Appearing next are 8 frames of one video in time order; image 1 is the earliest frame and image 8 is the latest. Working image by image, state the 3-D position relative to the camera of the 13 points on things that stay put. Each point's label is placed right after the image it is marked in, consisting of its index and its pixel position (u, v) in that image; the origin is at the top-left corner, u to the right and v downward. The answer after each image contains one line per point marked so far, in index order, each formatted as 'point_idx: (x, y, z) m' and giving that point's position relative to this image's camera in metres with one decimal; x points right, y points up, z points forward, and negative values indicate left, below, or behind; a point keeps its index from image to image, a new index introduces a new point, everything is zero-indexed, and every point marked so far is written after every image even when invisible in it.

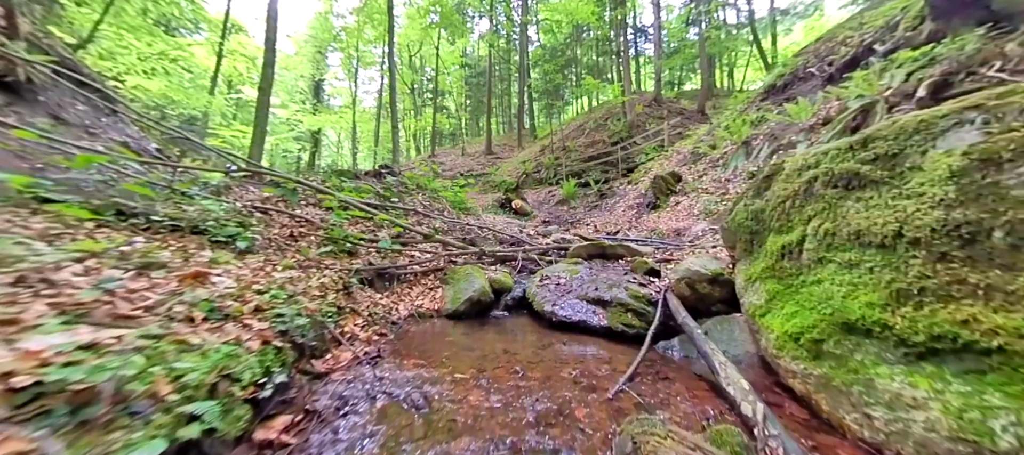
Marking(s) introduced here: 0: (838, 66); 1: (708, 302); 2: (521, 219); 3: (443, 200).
0: (+11.0, +5.4, +11.0) m
1: (+2.4, -0.9, +4.0) m
2: (+0.7, +0.5, +17.1) m
3: (-2.6, +0.9, +11.4) m
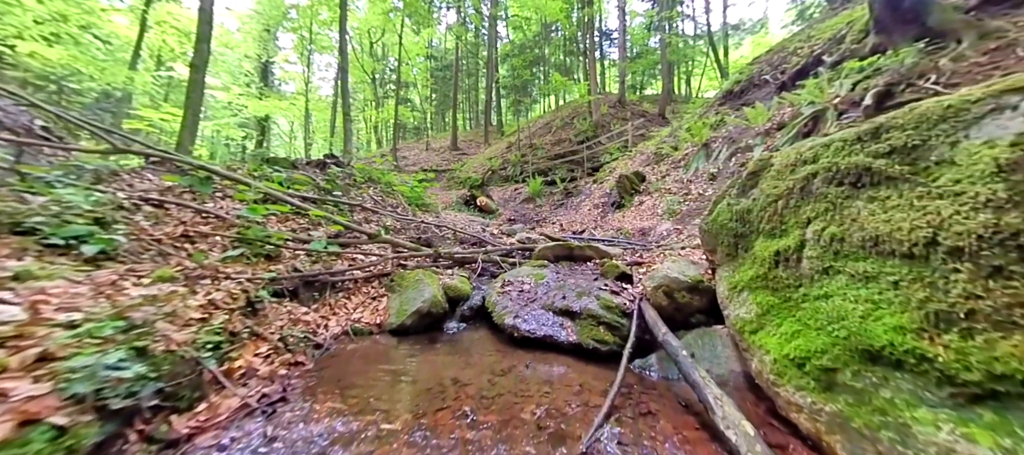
0: (+9.8, +5.4, +11.4) m
1: (+1.9, -0.9, +3.6) m
2: (-1.1, +0.6, +16.4) m
3: (-3.8, +1.0, +10.4) m
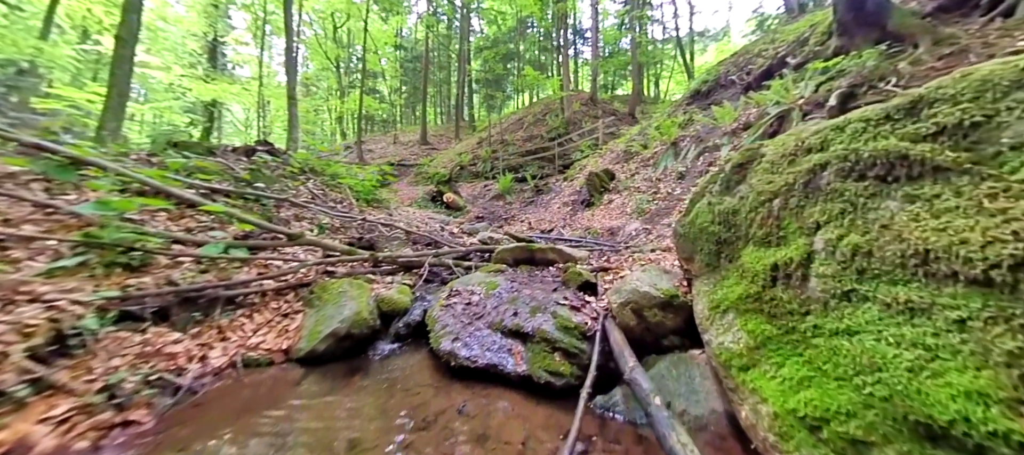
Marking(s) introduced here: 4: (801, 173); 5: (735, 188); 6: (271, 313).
0: (+8.5, +5.4, +11.3) m
1: (+1.3, -1.0, +2.9) m
2: (-2.8, +0.7, +15.5) m
3: (-4.9, +1.0, +9.2) m
4: (+1.9, +0.4, +2.2) m
5: (+1.9, +0.3, +2.7) m
6: (-3.4, -1.2, +4.4) m
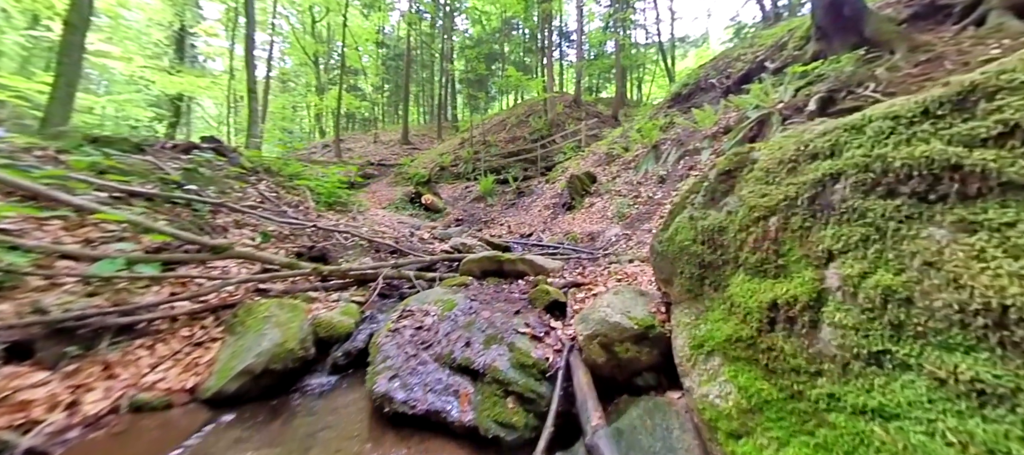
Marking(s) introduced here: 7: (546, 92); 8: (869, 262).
0: (+7.7, +5.2, +11.2) m
1: (+0.9, -1.1, +2.5) m
2: (-3.7, +0.5, +14.8) m
3: (-5.6, +0.9, +8.5) m
4: (+1.6, +0.2, +1.7) m
5: (+1.5, +0.2, +2.3) m
6: (-3.9, -1.3, +3.7) m
7: (+2.1, +8.4, +19.8) m
8: (+1.5, -0.1, +1.3) m
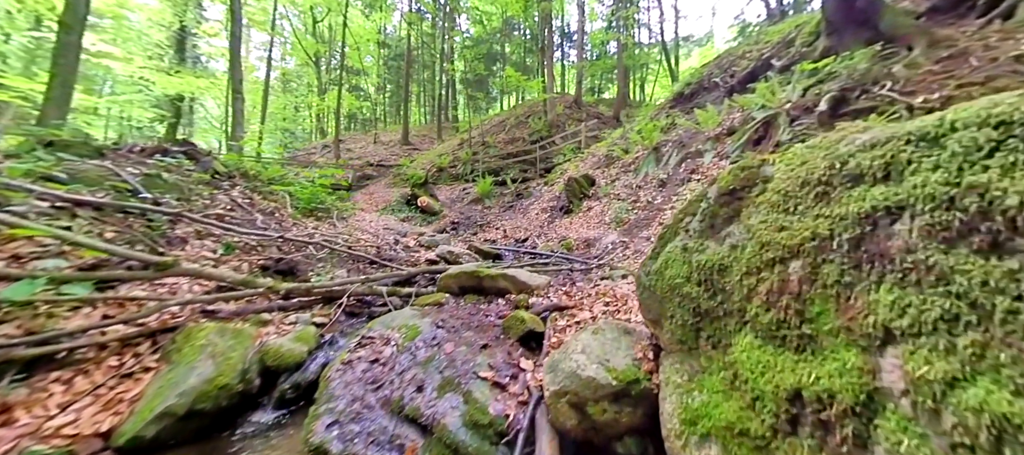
0: (+7.5, +5.0, +10.6) m
1: (+0.6, -1.3, +2.0) m
2: (-3.9, +0.3, +14.4) m
3: (-5.9, +0.7, +8.1) m
4: (+1.2, 0.0, +1.2) m
5: (+1.2, 0.0, +1.8) m
6: (-4.2, -1.5, +3.3) m
7: (+2.0, +8.2, +19.3) m
8: (+1.1, -0.3, +0.8) m
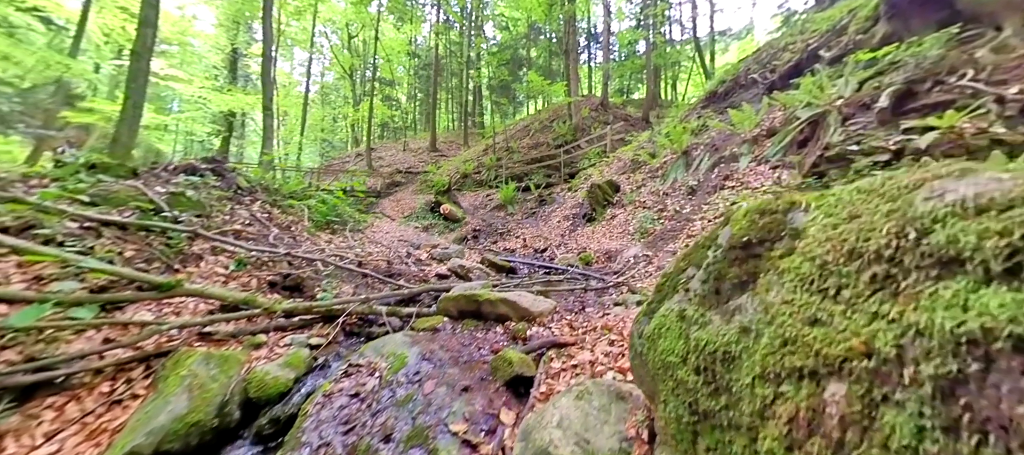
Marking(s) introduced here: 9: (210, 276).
0: (+8.0, +4.6, +9.6) m
1: (+0.4, -1.6, +1.6) m
2: (-3.0, -0.1, +14.3) m
3: (-5.5, +0.4, +8.2) m
4: (+0.9, -0.2, +0.7) m
5: (+0.9, -0.2, +1.3) m
6: (-4.3, -1.8, +3.3) m
7: (+3.3, +7.8, +18.7) m
8: (+0.8, -0.6, +0.4) m
9: (-4.9, -0.8, +5.2) m
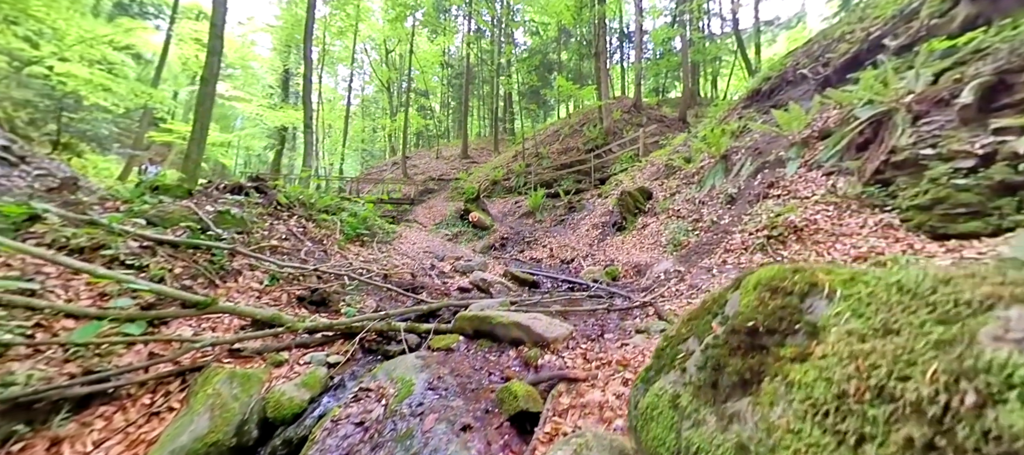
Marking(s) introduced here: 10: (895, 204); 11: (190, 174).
0: (+8.7, +4.4, +8.6) m
1: (+0.2, -1.8, +1.4) m
2: (-1.8, -0.4, +14.4) m
3: (-4.9, +0.1, +8.6) m
4: (+0.7, -0.4, +0.5) m
5: (+0.7, -0.5, +1.1) m
6: (-4.2, -2.1, +3.6) m
7: (+5.0, +7.4, +18.2) m
8: (+0.5, -0.8, +0.1) m
9: (-4.6, -1.1, +5.5) m
10: (+5.9, +0.4, +4.9) m
11: (-9.4, +1.7, +9.4) m
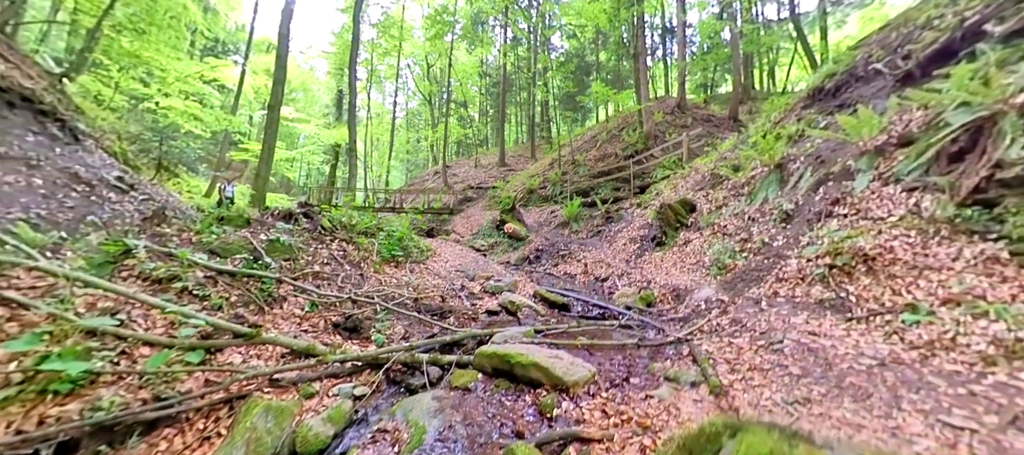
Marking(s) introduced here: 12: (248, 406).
0: (+9.3, +4.0, +7.3) m
1: (+0.1, -2.3, +1.2) m
2: (-0.2, -1.0, +14.4) m
3: (-4.1, -0.5, +9.1) m
4: (+0.4, -0.9, +0.3) m
5: (+0.5, -1.0, +0.9) m
6: (-4.0, -2.6, +4.0) m
7: (+6.9, +6.9, +17.3) m
8: (+0.2, -1.3, 0.0) m
9: (-4.1, -1.7, +6.0) m
10: (+6.1, 0.0, +4.0) m
11: (-8.4, +1.1, +10.5) m
12: (-3.4, -2.3, +4.1) m
